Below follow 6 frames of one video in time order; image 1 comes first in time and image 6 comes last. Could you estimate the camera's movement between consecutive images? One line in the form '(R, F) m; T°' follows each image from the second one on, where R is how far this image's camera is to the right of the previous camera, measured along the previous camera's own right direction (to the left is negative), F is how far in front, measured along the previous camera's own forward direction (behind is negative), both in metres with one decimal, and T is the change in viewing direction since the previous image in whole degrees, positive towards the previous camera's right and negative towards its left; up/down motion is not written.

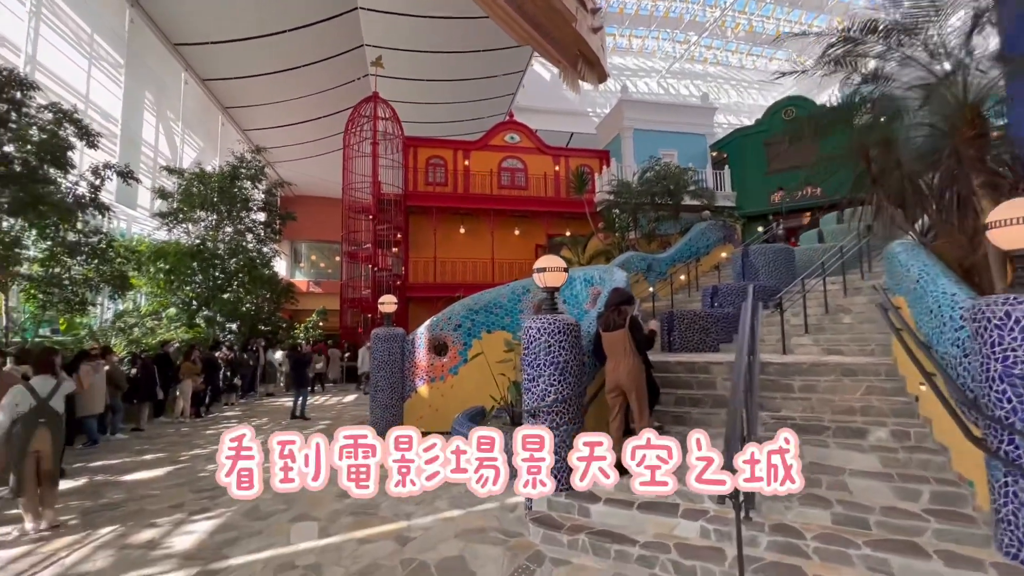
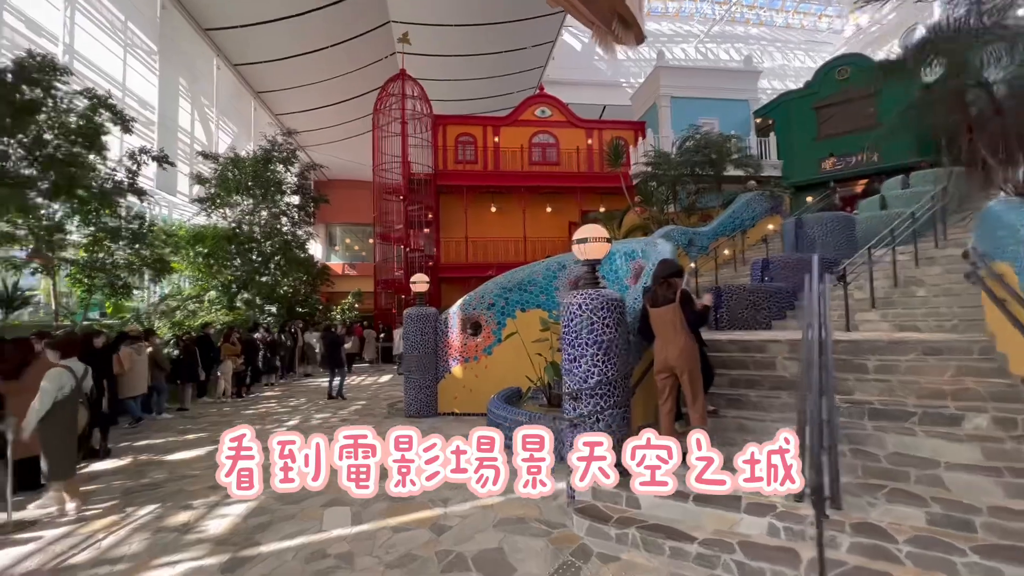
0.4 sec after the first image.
(-0.1, +0.4) m; -4°
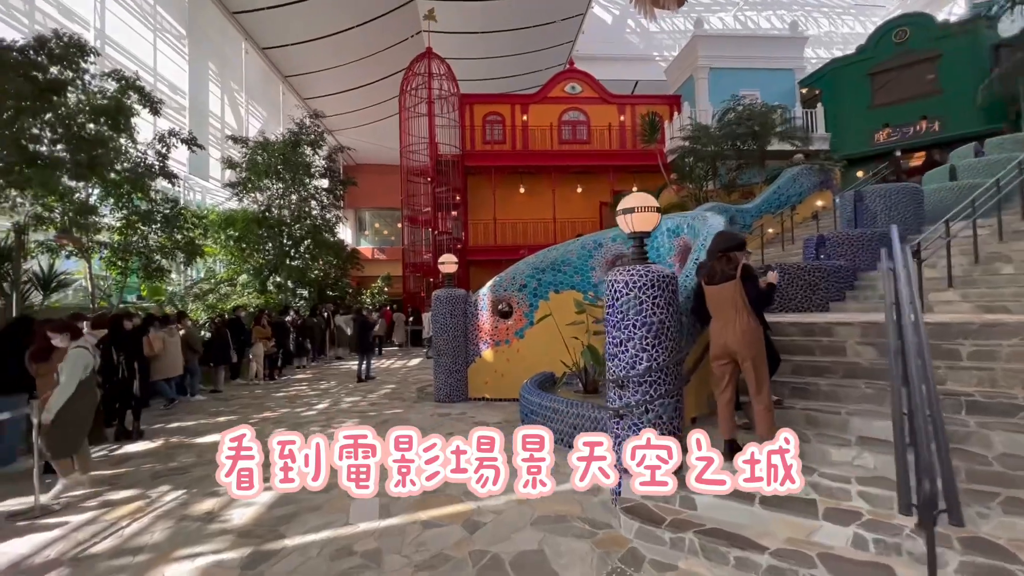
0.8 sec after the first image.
(-0.1, +0.4) m; -3°
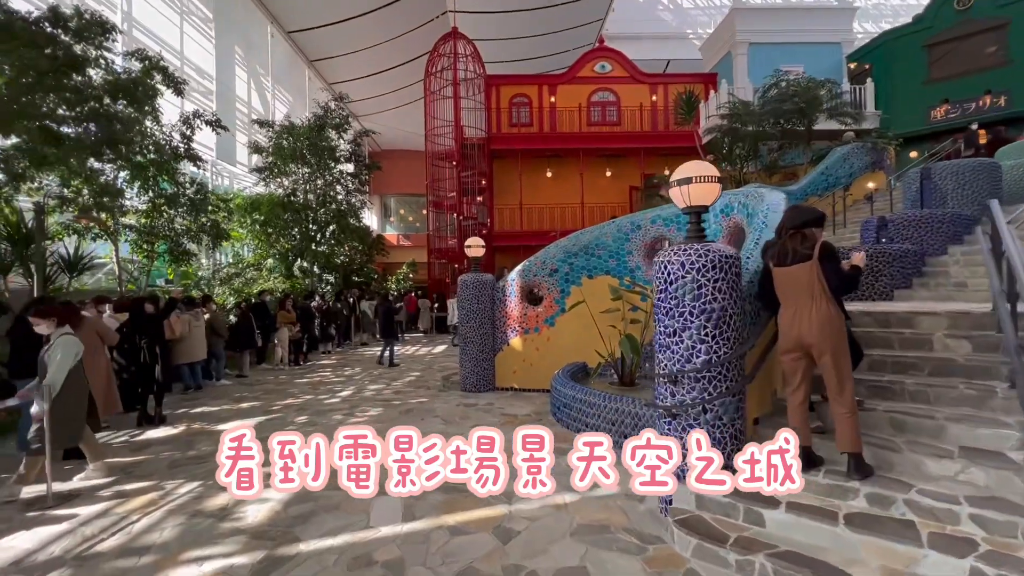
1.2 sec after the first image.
(-0.1, +0.4) m; -3°
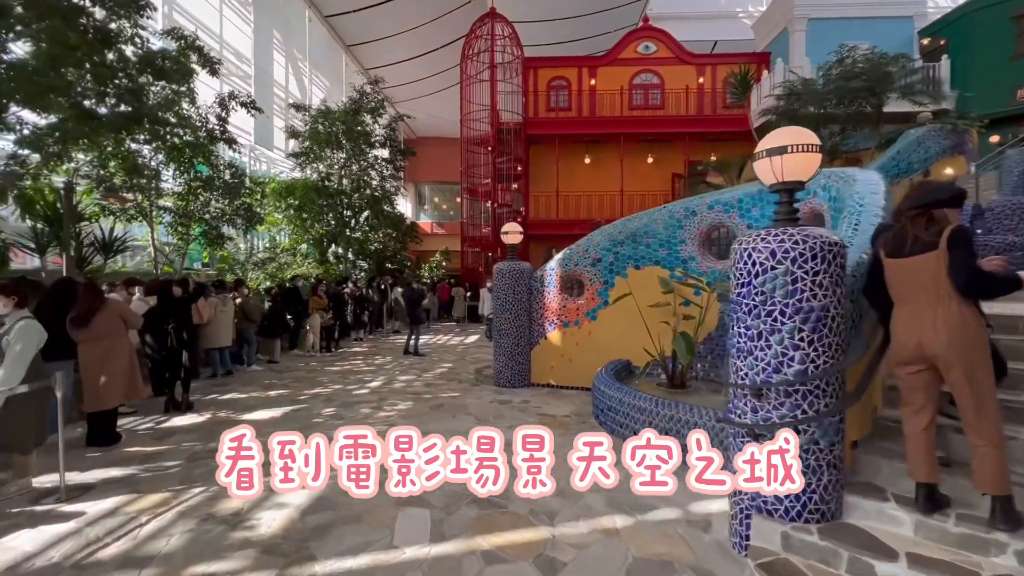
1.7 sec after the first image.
(-0.1, +0.5) m; -4°
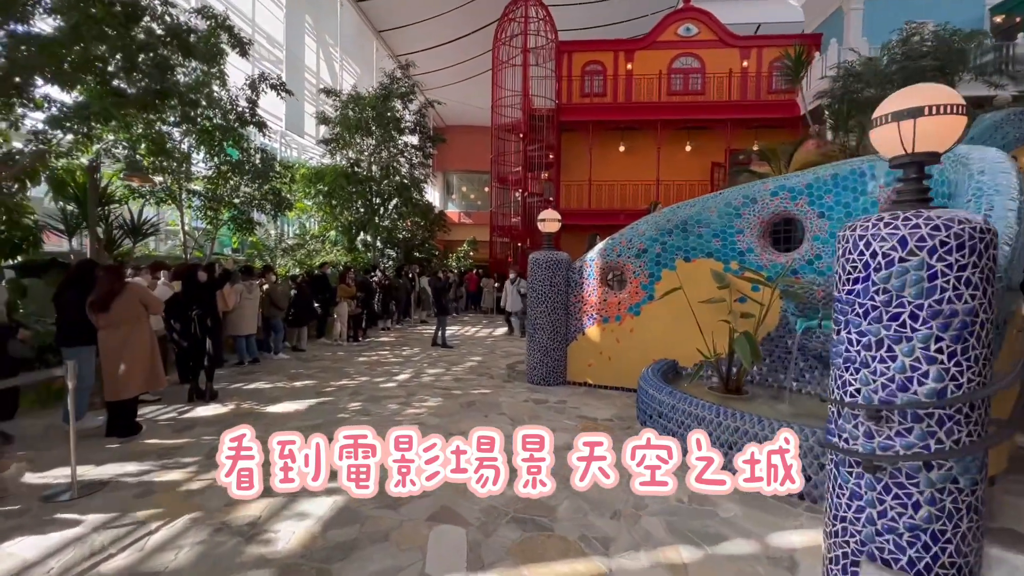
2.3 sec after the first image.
(-0.2, +0.4) m; -3°
